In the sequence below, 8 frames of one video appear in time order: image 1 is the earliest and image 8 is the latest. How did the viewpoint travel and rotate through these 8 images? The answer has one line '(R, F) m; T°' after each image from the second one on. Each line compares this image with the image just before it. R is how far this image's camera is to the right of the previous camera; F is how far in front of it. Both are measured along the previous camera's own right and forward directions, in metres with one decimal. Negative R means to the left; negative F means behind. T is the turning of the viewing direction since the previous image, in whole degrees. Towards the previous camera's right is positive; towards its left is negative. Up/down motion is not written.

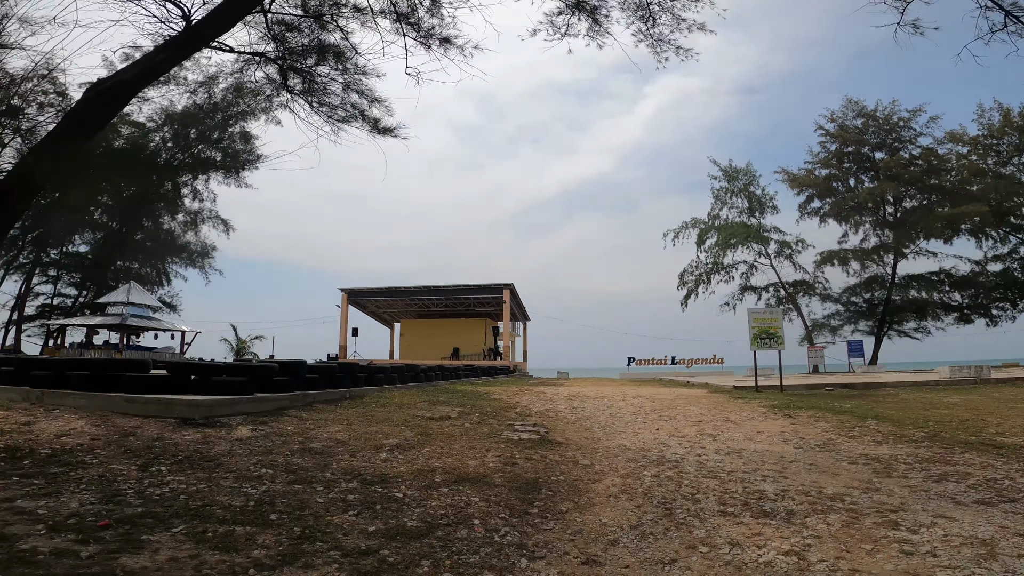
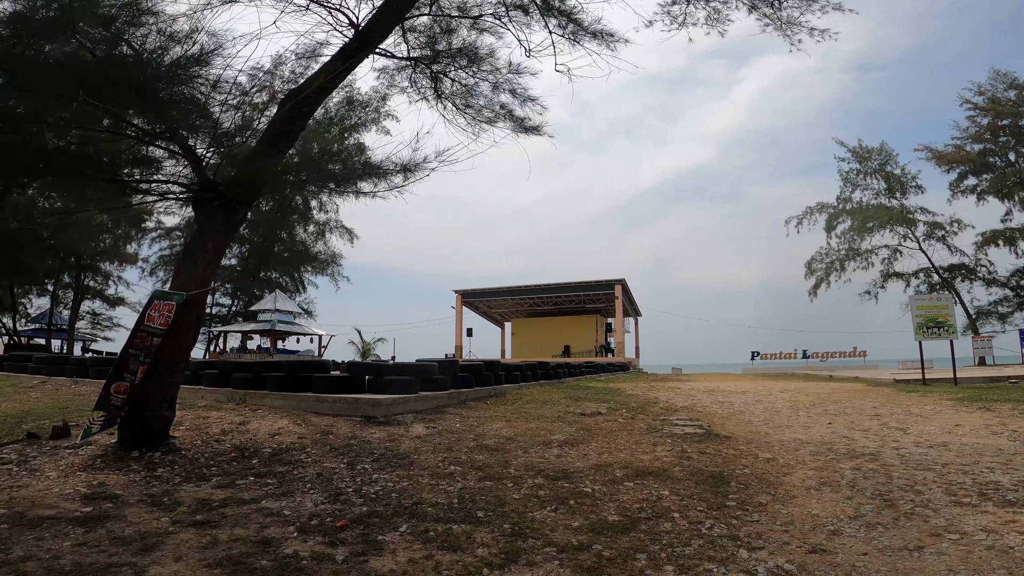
(-0.5, -0.2) m; -10°
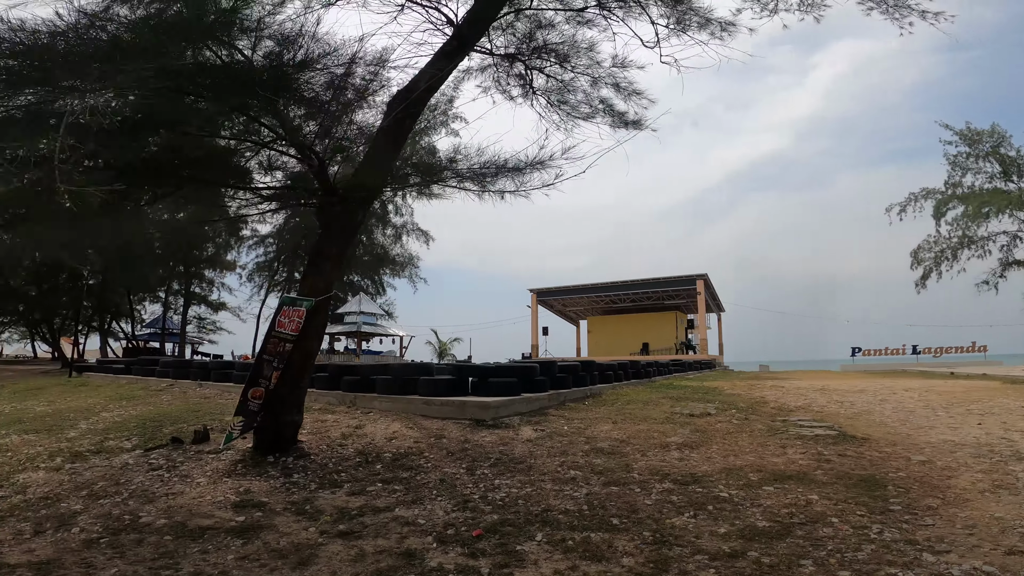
(-0.4, 0.0) m; -7°
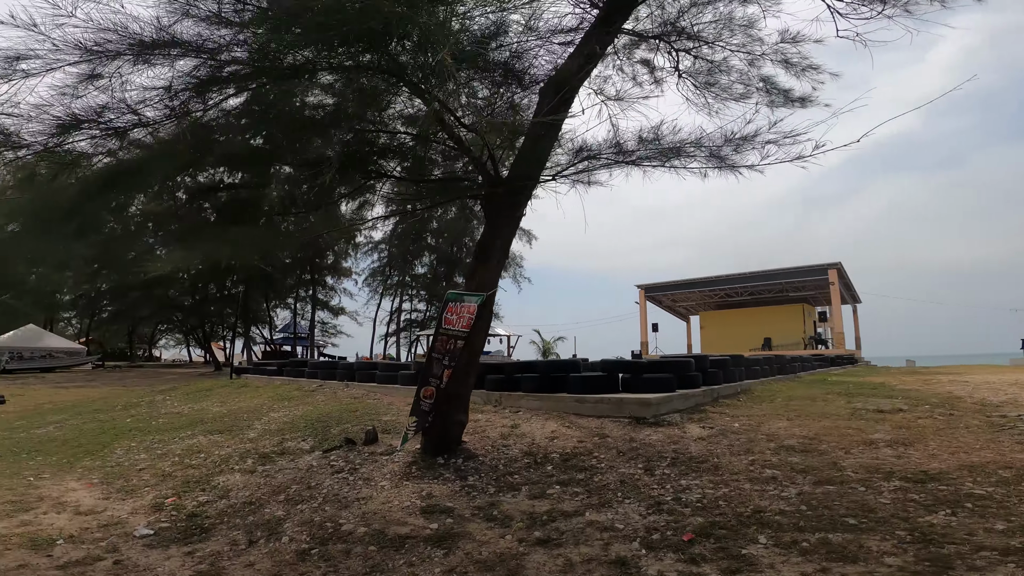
(-0.6, +0.2) m; -9°
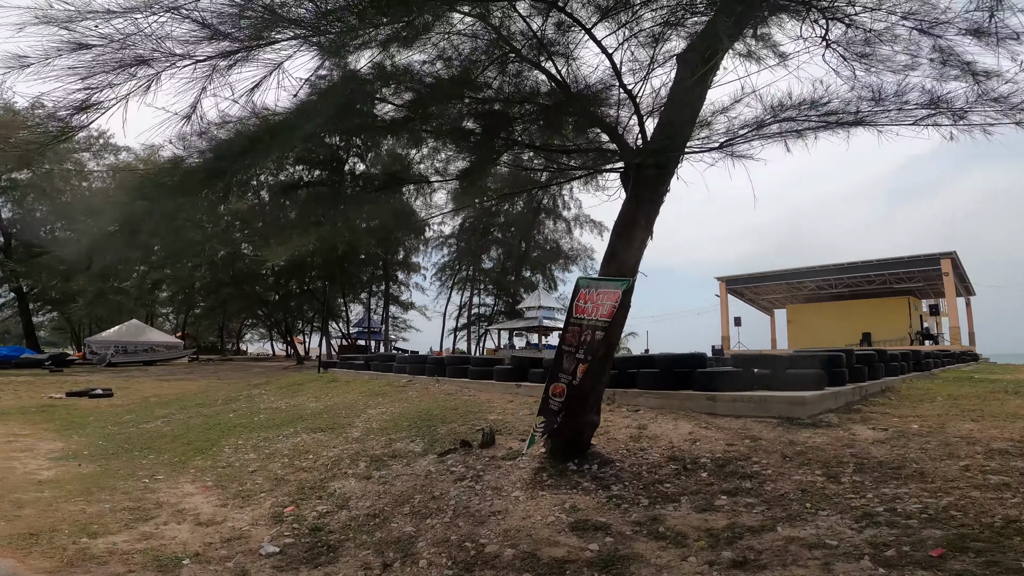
(-0.6, +0.6) m; -6°
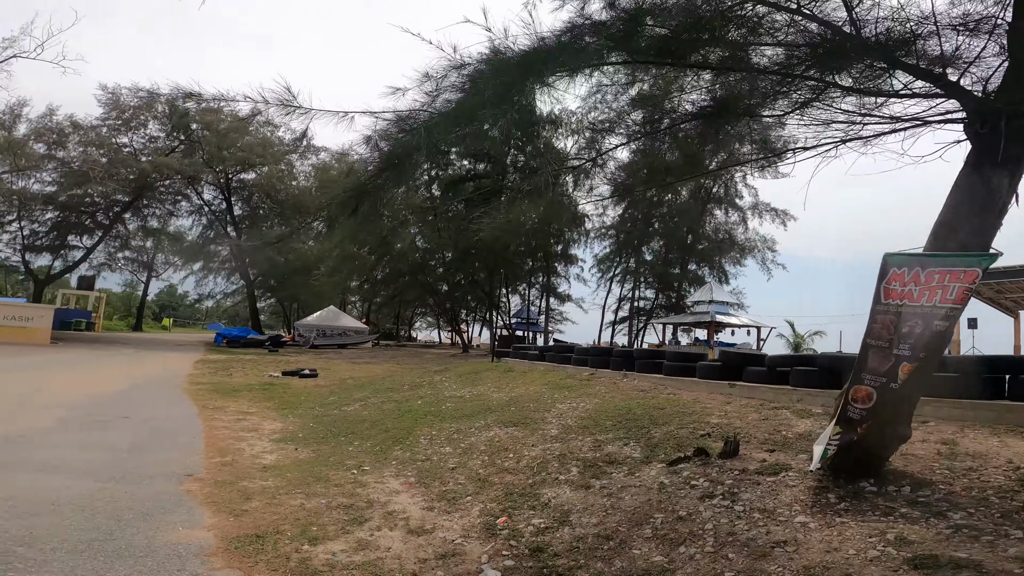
(-0.7, +0.8) m; -14°
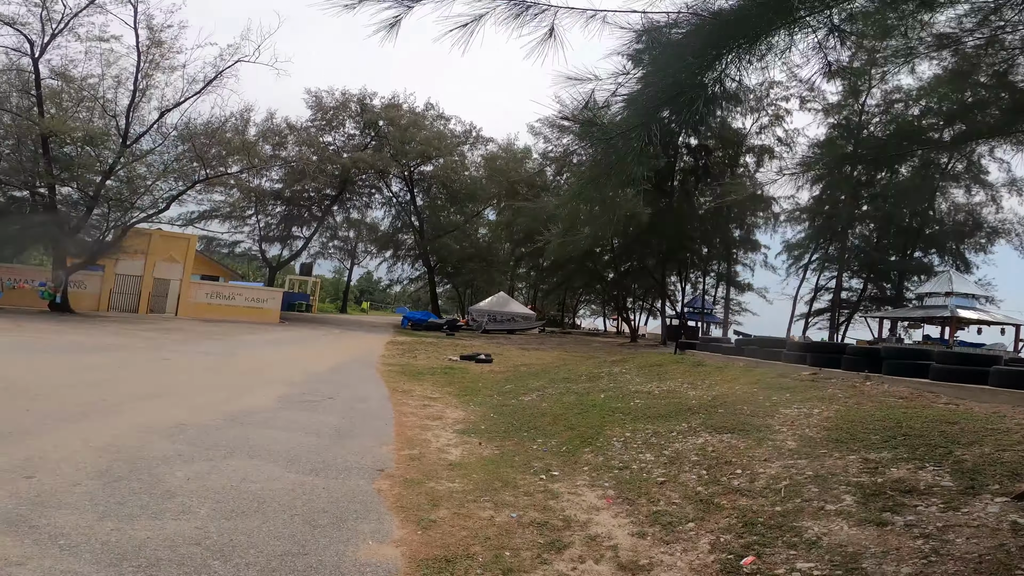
(-0.5, +1.0) m; -15°
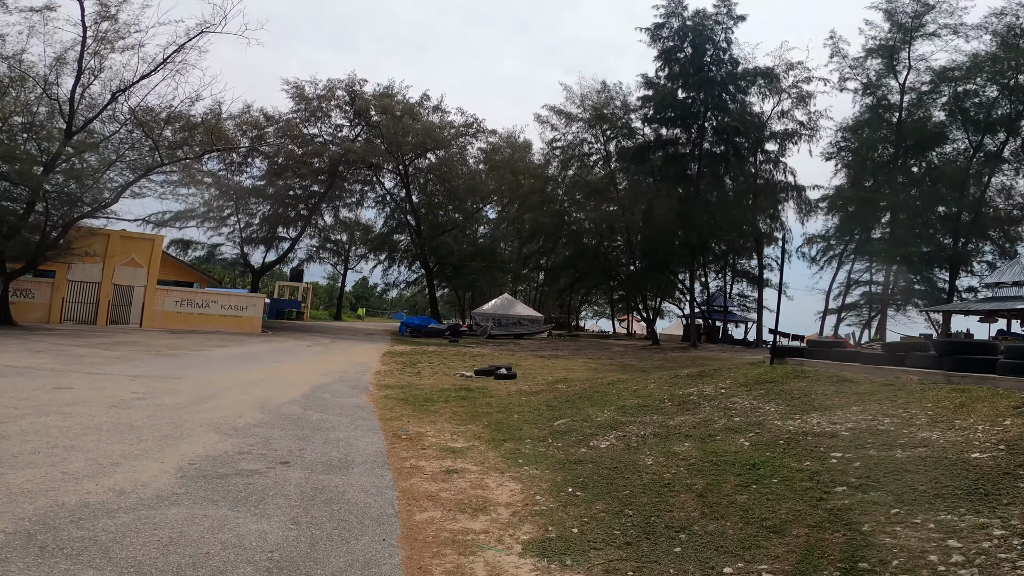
(-0.8, +4.1) m; 0°
